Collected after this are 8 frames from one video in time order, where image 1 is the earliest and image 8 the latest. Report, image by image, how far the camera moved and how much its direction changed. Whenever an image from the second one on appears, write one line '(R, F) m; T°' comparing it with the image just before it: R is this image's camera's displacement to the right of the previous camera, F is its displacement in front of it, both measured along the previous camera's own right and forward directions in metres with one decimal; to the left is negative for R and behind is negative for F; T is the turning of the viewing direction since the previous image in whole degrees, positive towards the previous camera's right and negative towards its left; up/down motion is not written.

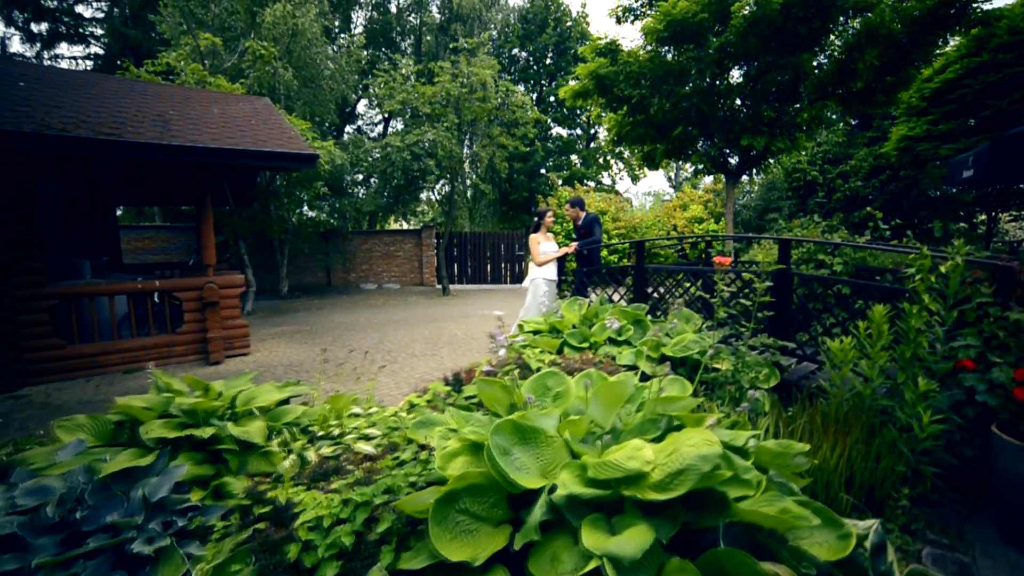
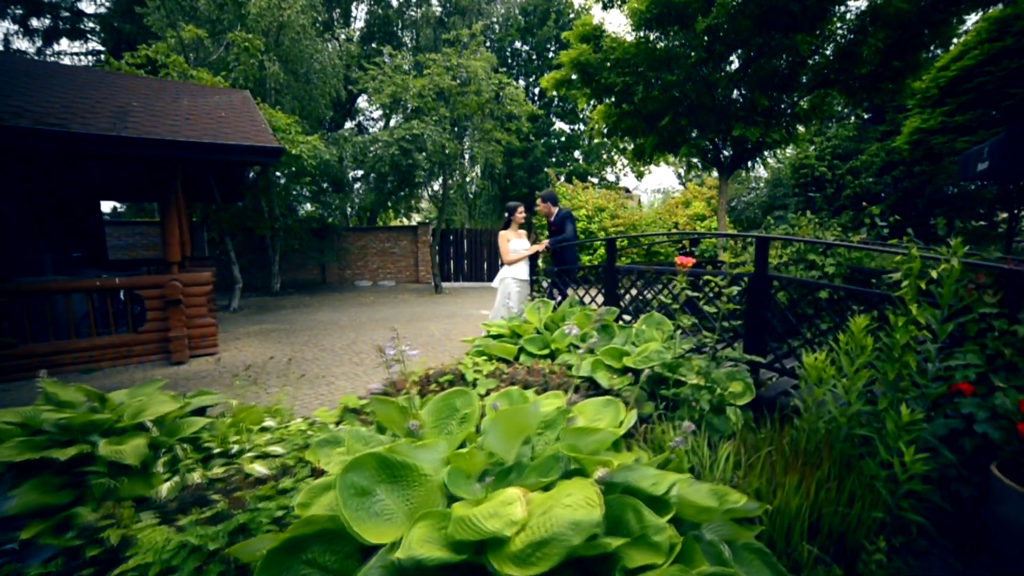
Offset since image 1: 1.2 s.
(+0.6, +0.4) m; -2°
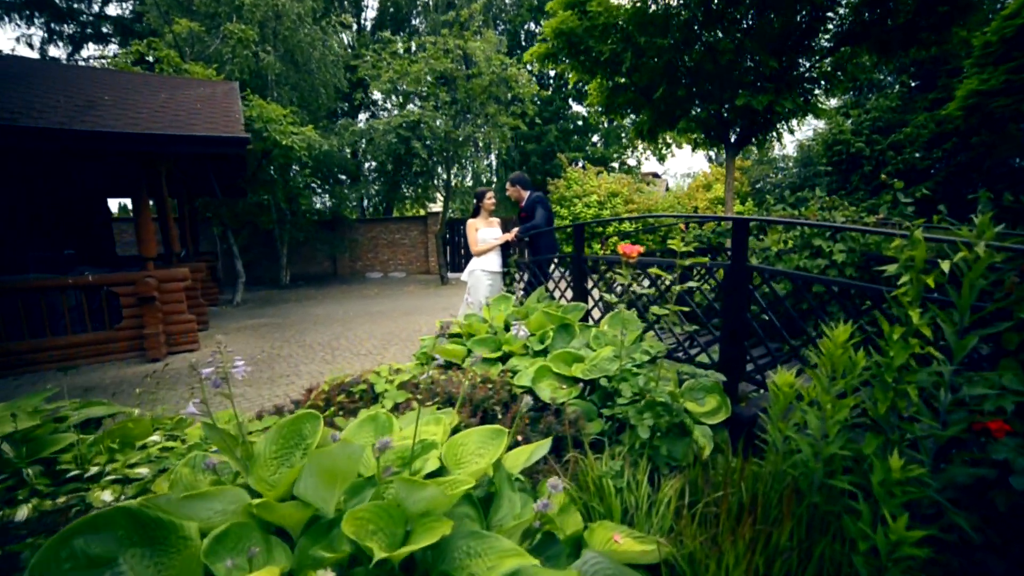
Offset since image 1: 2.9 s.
(+0.8, +0.6) m; -4°
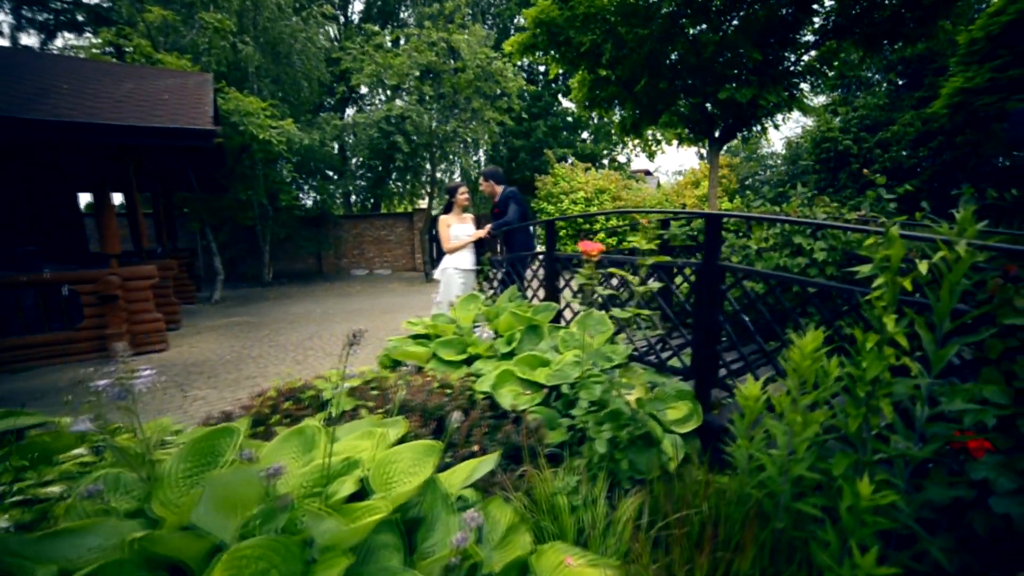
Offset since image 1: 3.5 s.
(+0.2, +0.2) m; +1°
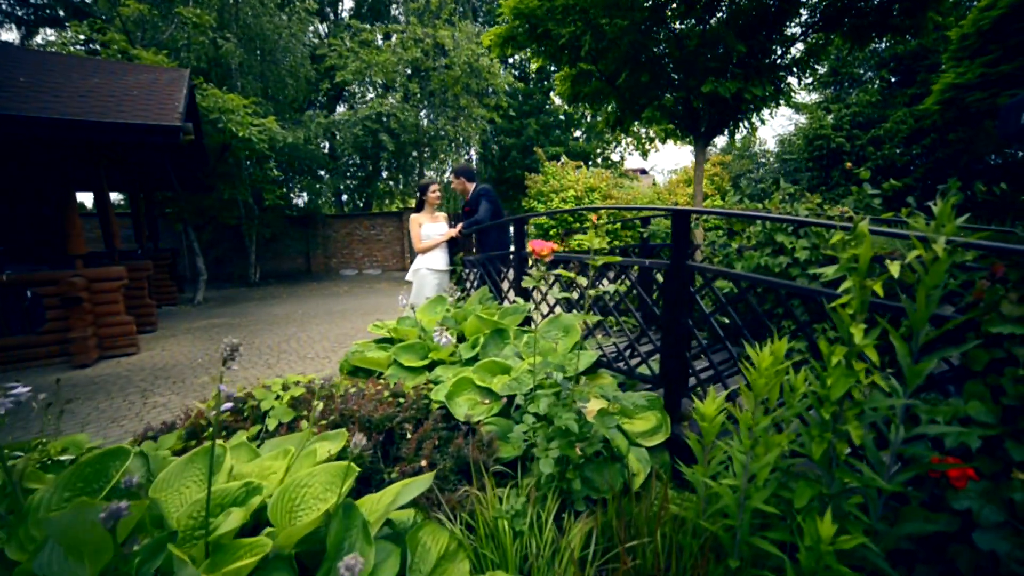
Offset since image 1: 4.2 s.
(+0.3, +0.2) m; 0°
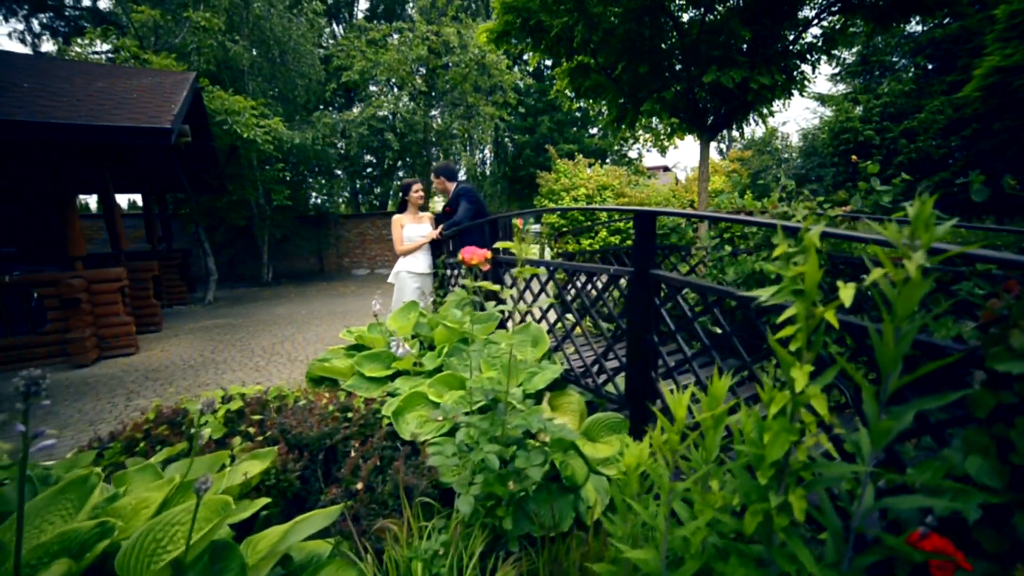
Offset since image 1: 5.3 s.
(+0.4, +0.3) m; -3°
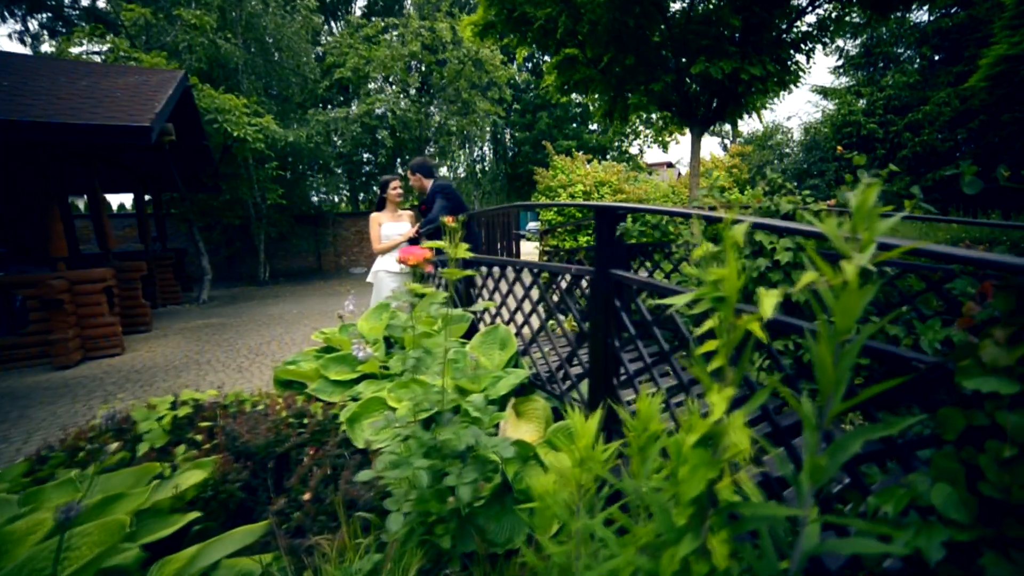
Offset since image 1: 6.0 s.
(+0.3, +0.1) m; -1°
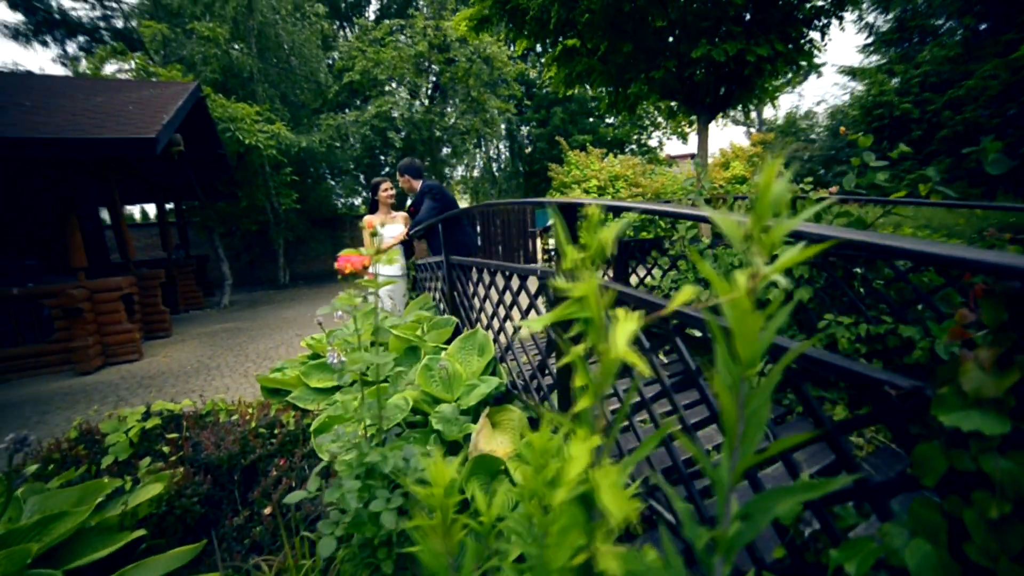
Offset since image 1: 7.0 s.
(+0.3, +0.2) m; -3°
